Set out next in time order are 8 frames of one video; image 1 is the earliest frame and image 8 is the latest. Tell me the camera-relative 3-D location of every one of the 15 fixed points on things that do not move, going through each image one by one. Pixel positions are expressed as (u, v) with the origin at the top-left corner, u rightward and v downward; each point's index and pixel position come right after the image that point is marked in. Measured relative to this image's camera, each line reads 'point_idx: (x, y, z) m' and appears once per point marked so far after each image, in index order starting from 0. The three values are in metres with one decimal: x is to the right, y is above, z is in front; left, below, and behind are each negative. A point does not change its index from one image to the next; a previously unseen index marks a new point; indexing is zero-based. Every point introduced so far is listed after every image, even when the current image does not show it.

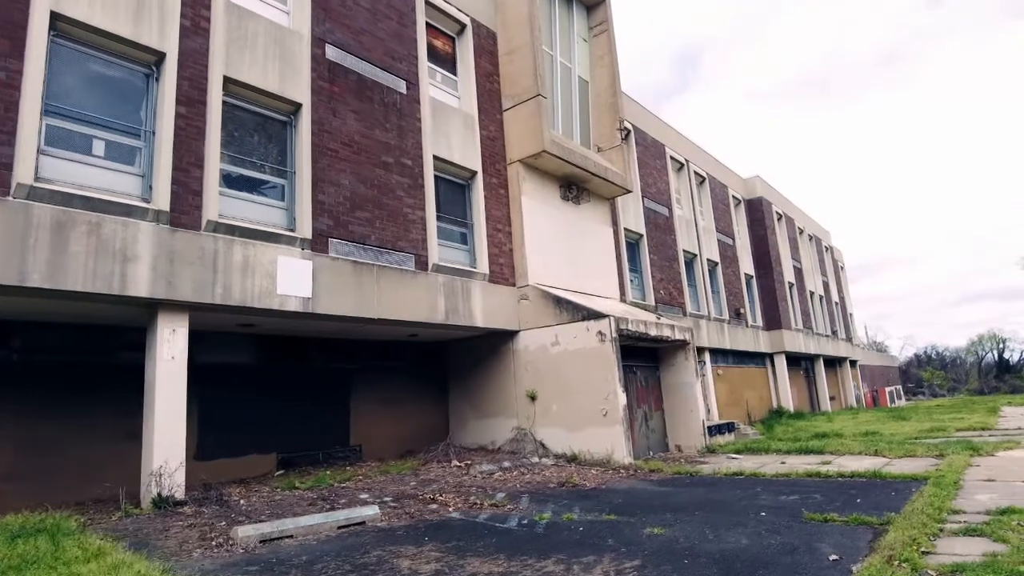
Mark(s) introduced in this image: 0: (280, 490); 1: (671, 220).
0: (-3.1, -2.6, +8.3) m
1: (+5.0, +2.1, +19.9) m
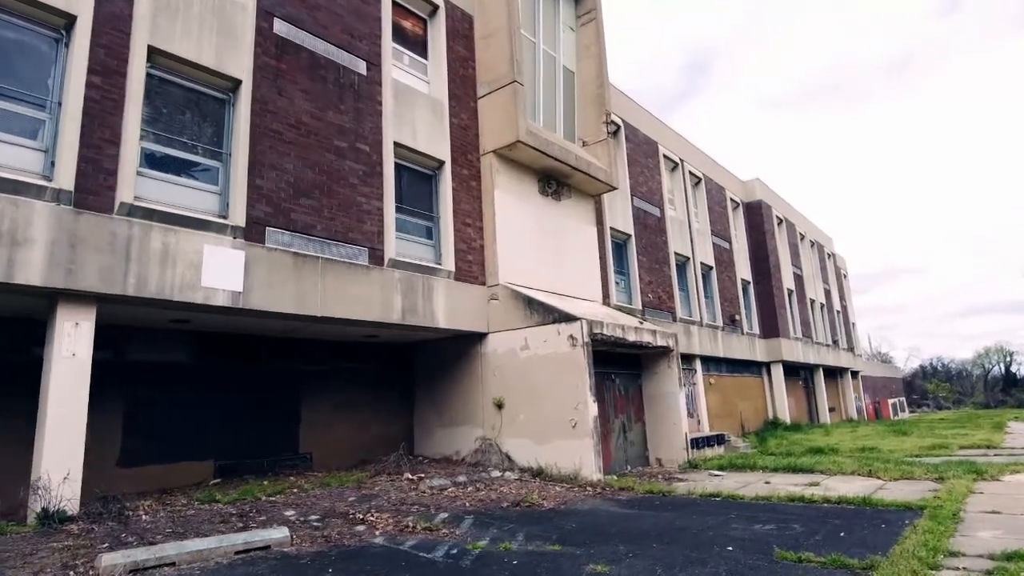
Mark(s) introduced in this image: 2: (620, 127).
0: (-3.7, -2.5, +7.5) m
1: (+4.5, +2.0, +19.0) m
2: (+3.0, +4.5, +17.7) m
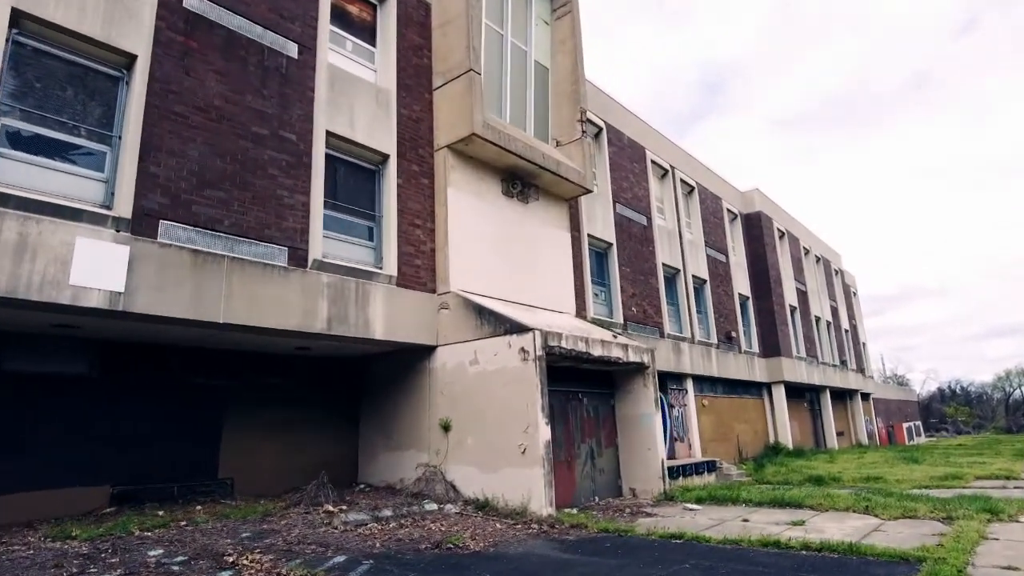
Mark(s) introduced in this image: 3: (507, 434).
0: (-4.6, -2.5, +6.3) m
1: (+3.9, +1.6, +17.8) m
2: (+2.4, +4.1, +16.5) m
3: (-0.1, -2.1, +9.3) m
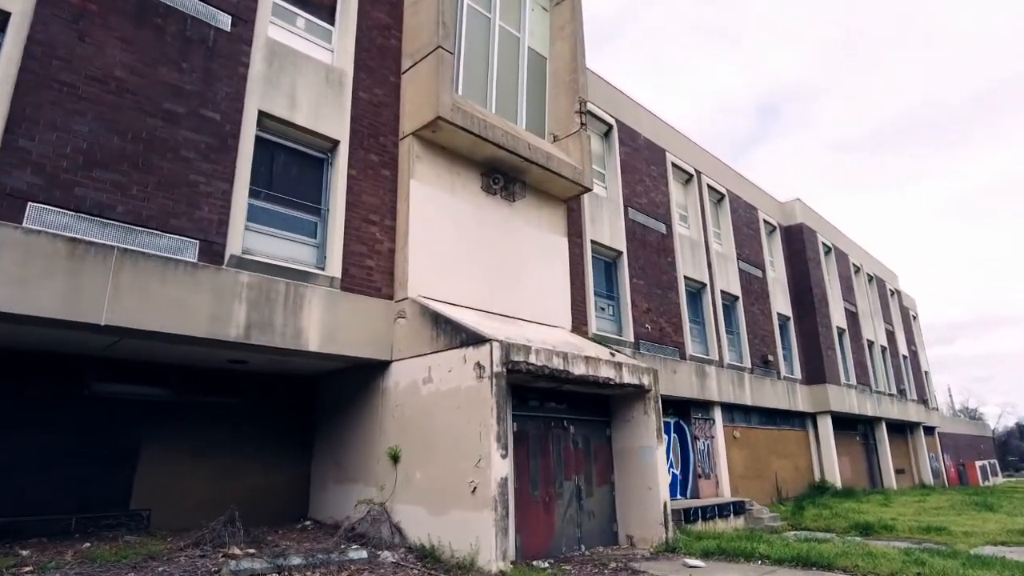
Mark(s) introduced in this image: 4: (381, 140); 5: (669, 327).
0: (-5.4, -2.4, +5.0) m
1: (+4.0, +1.2, +16.0) m
2: (+2.4, +3.8, +15.0) m
3: (-0.7, -2.2, +7.6) m
4: (-2.0, +2.3, +9.8) m
5: (+3.8, -0.9, +15.1) m
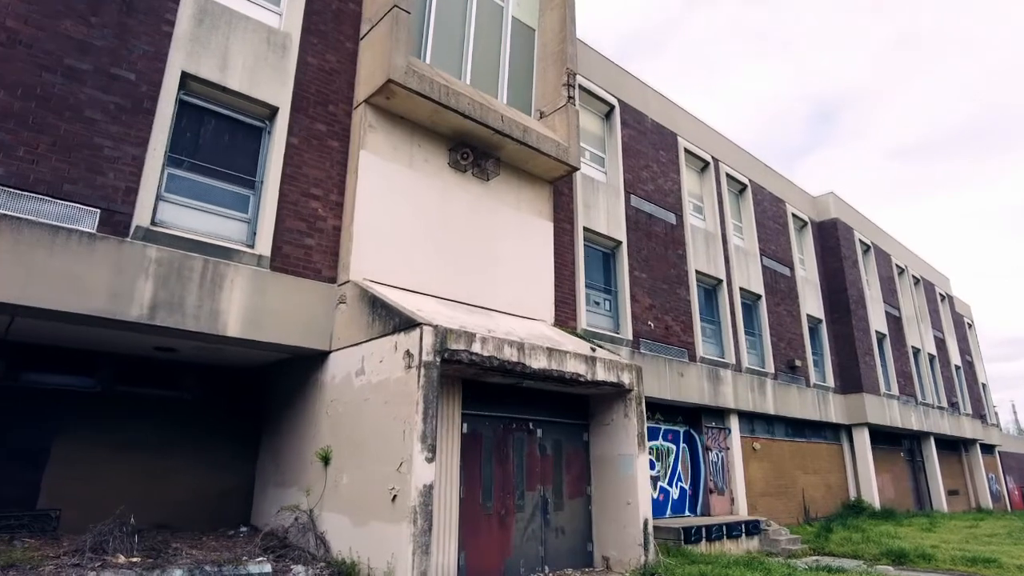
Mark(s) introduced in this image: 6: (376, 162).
0: (-6.3, -2.1, +4.3) m
1: (+3.9, +1.3, +14.6) m
2: (+2.2, +3.9, +13.8) m
3: (-1.4, -1.9, +6.6) m
4: (-2.5, +2.5, +8.9) m
5: (+3.6, -0.8, +13.7) m
6: (-1.9, +1.8, +8.8) m
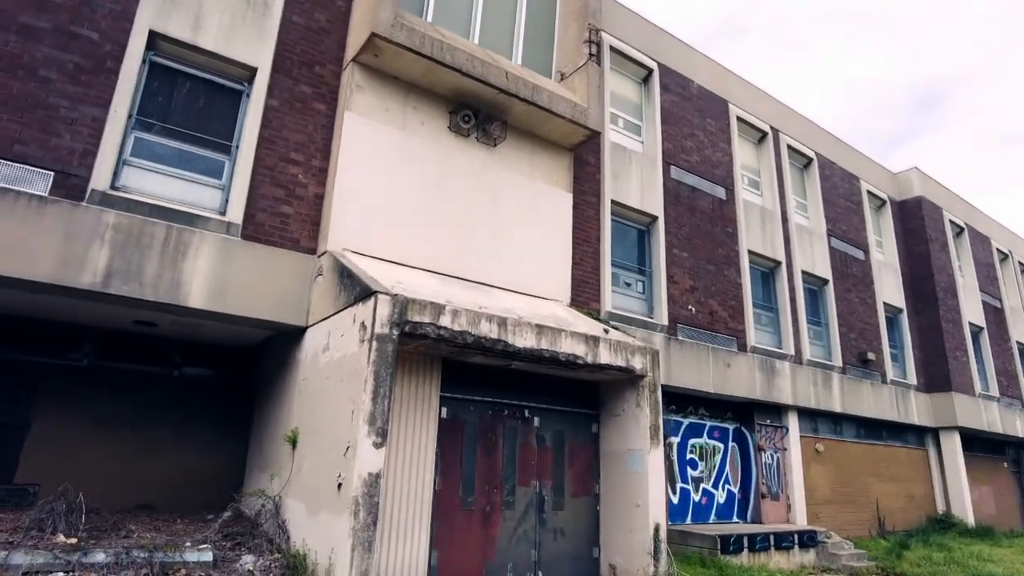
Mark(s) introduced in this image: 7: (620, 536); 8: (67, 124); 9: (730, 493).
0: (-6.9, -1.8, +4.2) m
1: (+4.5, +1.7, +13.2) m
2: (+2.8, +4.3, +12.5) m
3: (-1.7, -1.6, +5.9) m
4: (-2.6, +2.9, +8.3) m
5: (+4.2, -0.5, +12.4) m
6: (-1.9, +2.1, +8.1) m
7: (+1.3, -3.0, +7.6) m
8: (-4.6, +1.7, +6.6) m
9: (+4.1, -3.9, +11.9) m
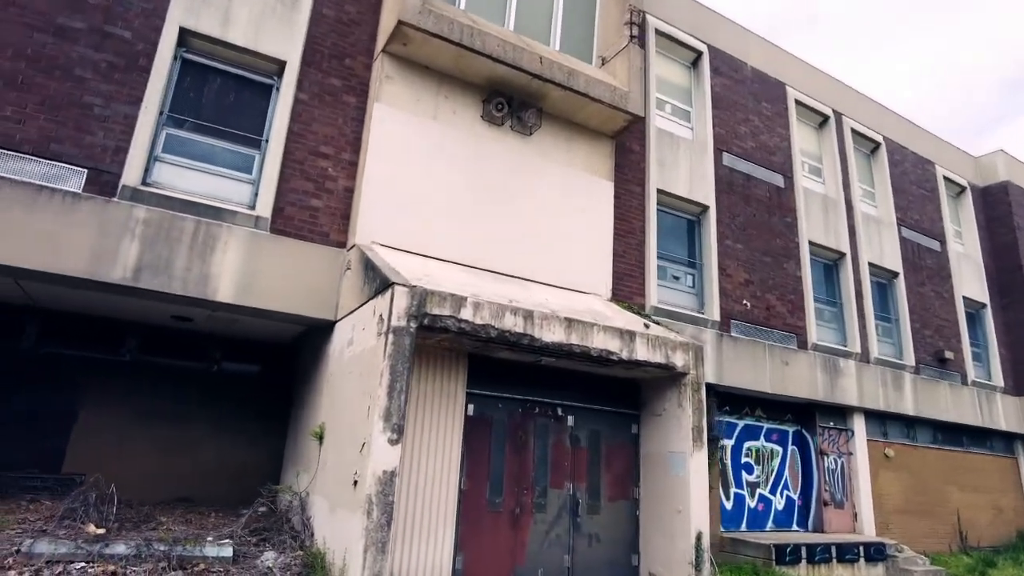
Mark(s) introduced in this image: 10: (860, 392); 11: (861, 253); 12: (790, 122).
0: (-6.8, -1.7, +4.6) m
1: (+5.4, +1.8, +12.4) m
2: (+3.6, +4.4, +11.9) m
3: (-1.5, -1.5, +5.7) m
4: (-2.1, +2.9, +8.2) m
5: (+5.0, -0.3, +11.6) m
6: (-1.5, +2.2, +8.0) m
7: (+1.7, -2.9, +7.1) m
8: (-4.4, +1.8, +6.7) m
9: (+4.9, -3.7, +11.1) m
10: (+6.6, -2.0, +12.0) m
11: (+7.2, +0.7, +13.0) m
12: (+5.7, +3.4, +12.8) m
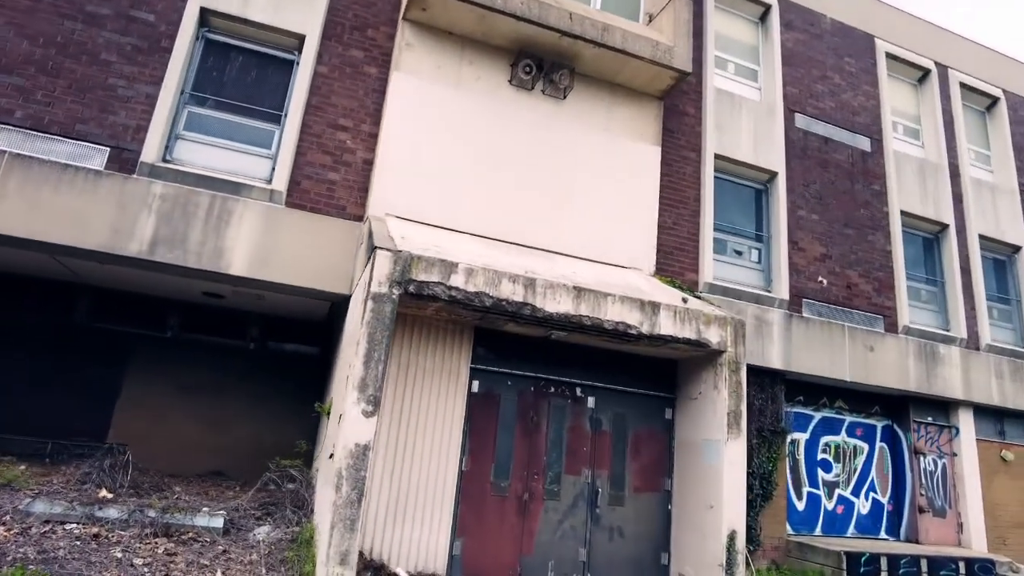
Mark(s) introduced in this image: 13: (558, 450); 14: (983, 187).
0: (-7.0, -1.5, +5.2) m
1: (+6.3, +2.2, +10.9) m
2: (+4.4, +4.8, +10.7) m
3: (-1.5, -1.2, +5.5) m
4: (-1.8, +3.2, +8.0) m
5: (+5.8, 0.0, +10.2) m
6: (-1.2, +2.5, +7.7) m
7: (+1.8, -2.5, +6.3) m
8: (-4.3, +2.0, +6.9) m
9: (+5.6, -3.4, +9.8) m
10: (+7.5, -1.6, +10.3) m
11: (+8.2, +1.1, +11.2) m
12: (+6.6, +3.8, +11.3) m
13: (+0.5, -1.6, +6.4) m
14: (+8.8, +1.9, +11.7) m
